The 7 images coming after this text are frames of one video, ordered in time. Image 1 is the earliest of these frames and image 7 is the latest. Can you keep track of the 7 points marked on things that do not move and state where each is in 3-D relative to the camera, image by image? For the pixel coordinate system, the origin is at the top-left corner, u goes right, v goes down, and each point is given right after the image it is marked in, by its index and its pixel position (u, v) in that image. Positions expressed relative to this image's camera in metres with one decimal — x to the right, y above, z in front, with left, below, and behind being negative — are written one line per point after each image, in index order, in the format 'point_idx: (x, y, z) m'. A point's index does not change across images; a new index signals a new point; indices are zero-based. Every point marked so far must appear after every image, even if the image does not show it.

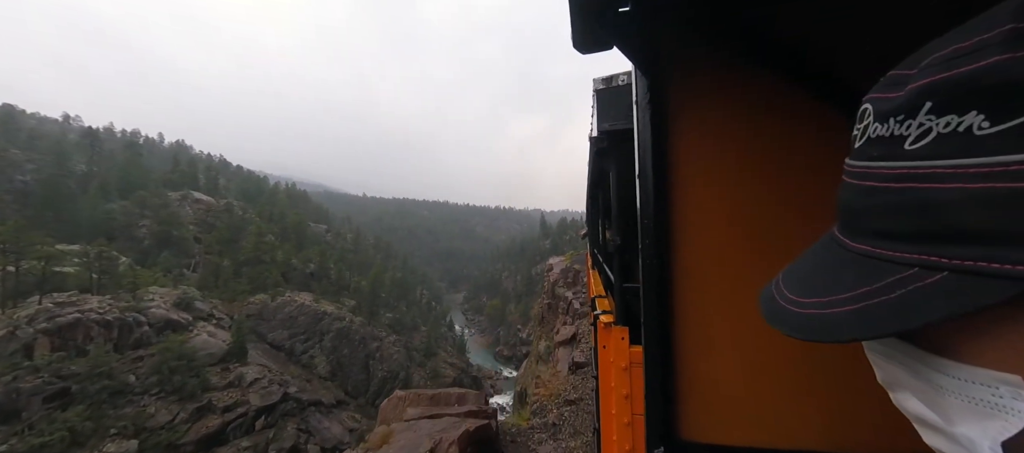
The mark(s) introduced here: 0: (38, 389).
0: (-21.5, -7.4, +17.8) m
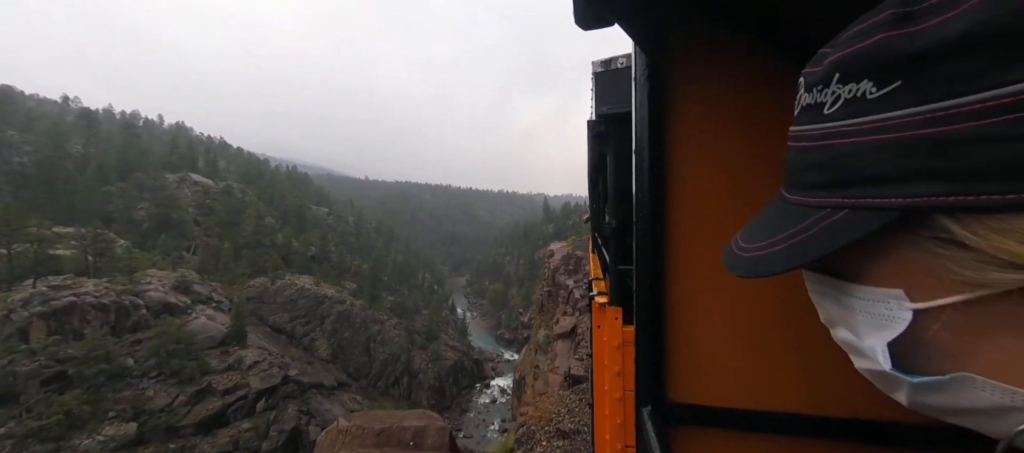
0: (-21.7, -6.6, +17.8) m
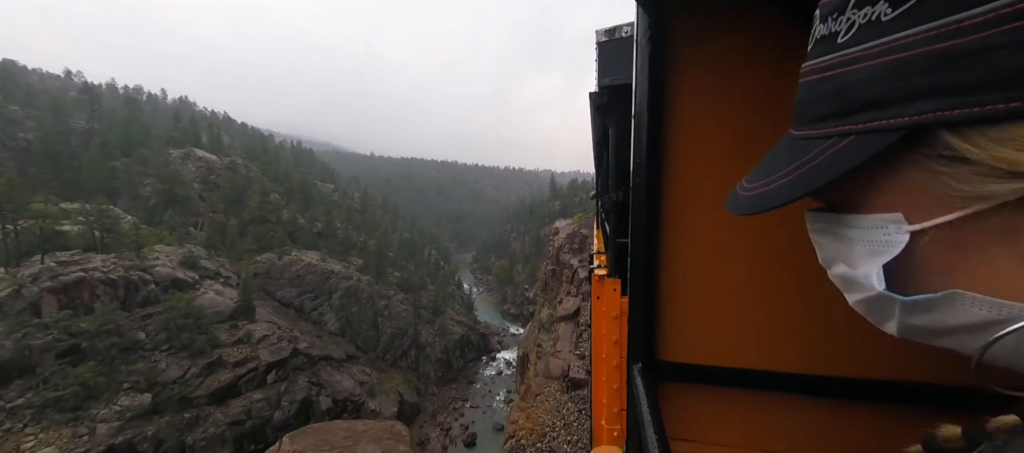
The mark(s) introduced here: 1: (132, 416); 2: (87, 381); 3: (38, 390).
0: (-21.6, -5.5, +18.2) m
1: (-16.7, -8.3, +17.3) m
2: (-18.8, -6.9, +17.4) m
3: (-20.4, -7.0, +16.8) m
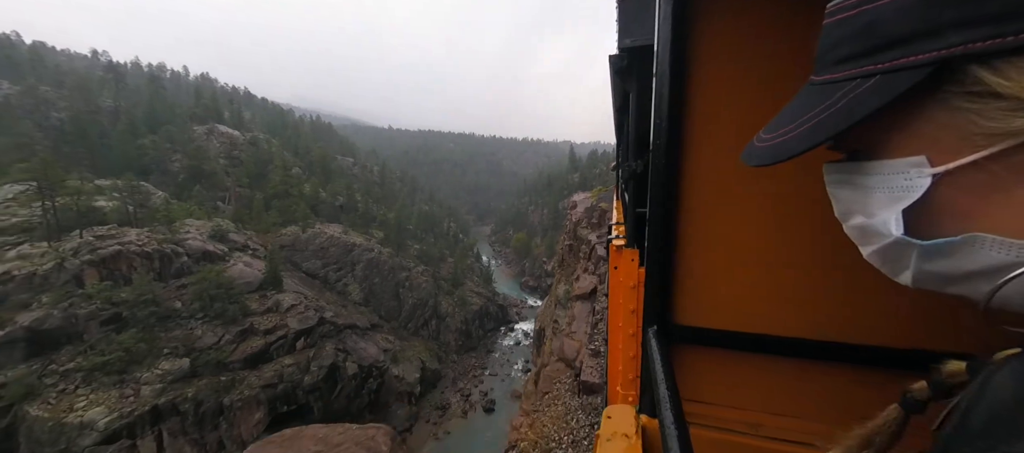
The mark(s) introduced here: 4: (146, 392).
0: (-20.8, -4.3, +19.5) m
1: (-16.0, -7.2, +18.5) m
2: (-18.1, -5.7, +18.6) m
3: (-19.7, -5.9, +18.1) m
4: (-16.4, -7.3, +17.6) m
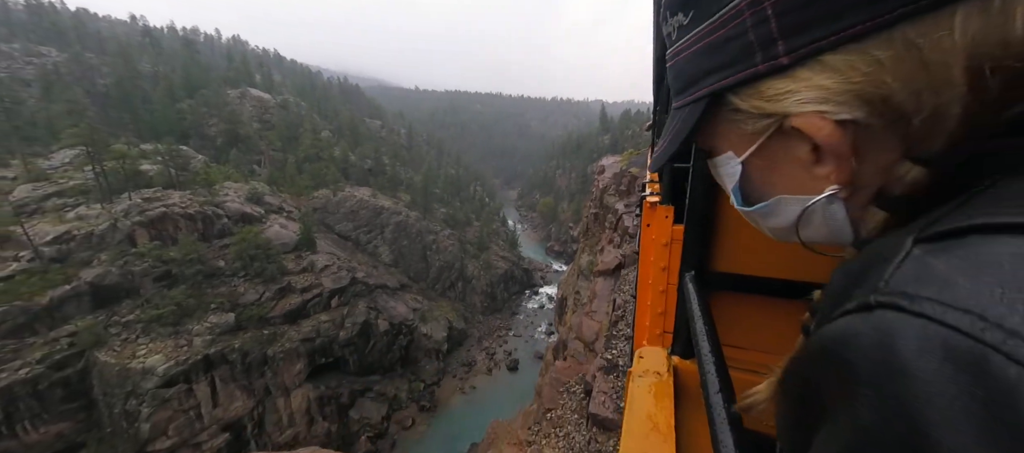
0: (-19.6, -2.4, +21.0) m
1: (-14.9, -5.4, +20.0) m
2: (-17.0, -3.9, +20.1) m
3: (-18.6, -4.1, +19.8) m
4: (-15.3, -5.6, +19.1) m
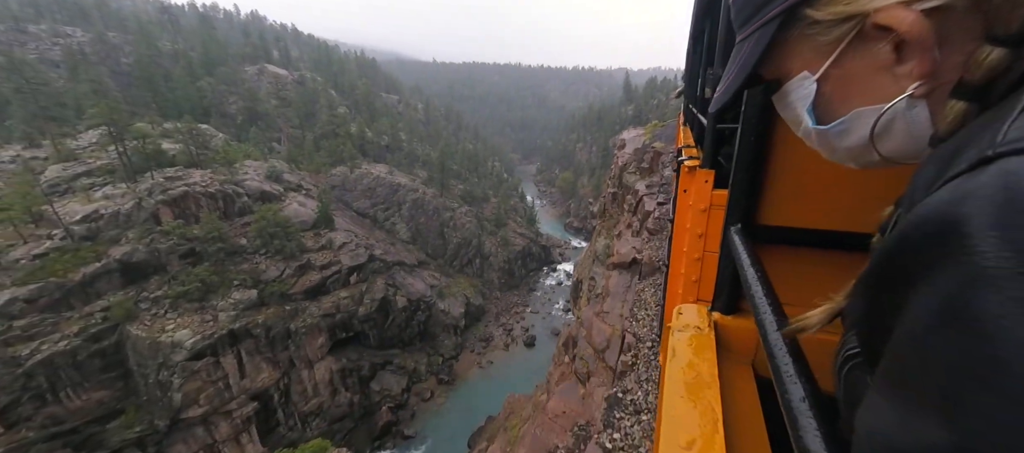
0: (-18.8, -1.2, +21.7) m
1: (-14.2, -4.3, +20.6) m
2: (-16.2, -2.8, +20.7) m
3: (-17.9, -3.0, +20.5) m
4: (-14.6, -4.6, +19.8) m
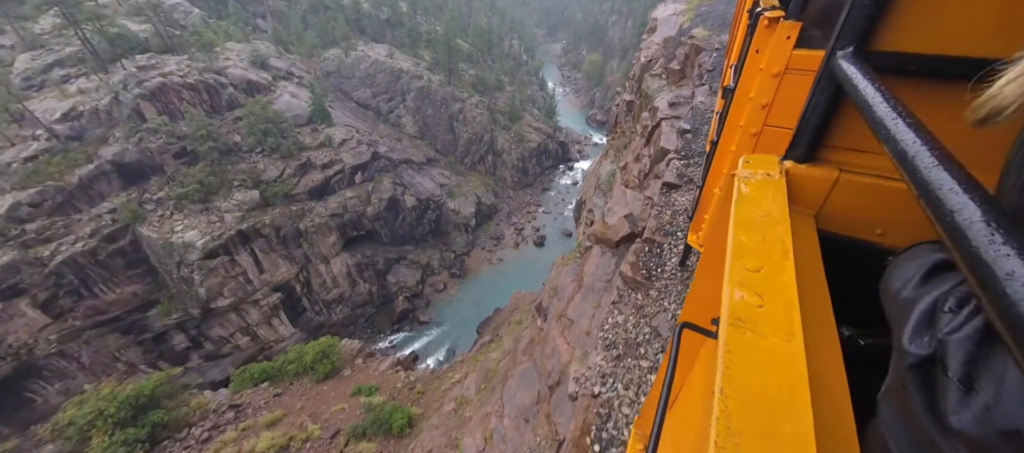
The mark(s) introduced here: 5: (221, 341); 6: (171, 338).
0: (-18.5, +4.2, +20.9) m
1: (-14.0, +0.8, +20.5) m
2: (-16.0, +2.3, +20.3) m
3: (-17.7, +2.1, +20.2) m
4: (-14.5, +0.3, +19.8) m
5: (-14.9, -5.9, +19.8) m
6: (-17.1, -5.6, +19.5) m
